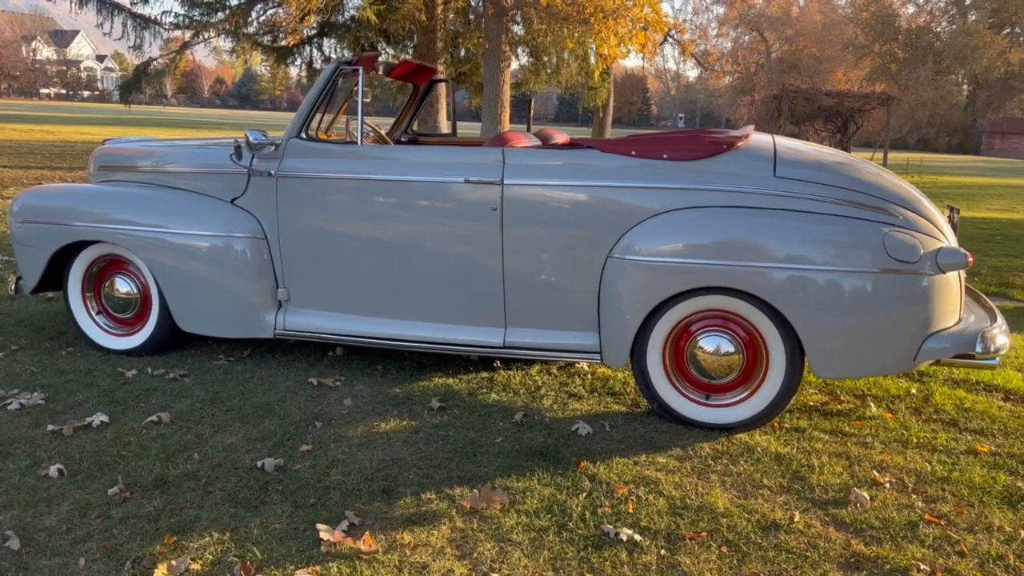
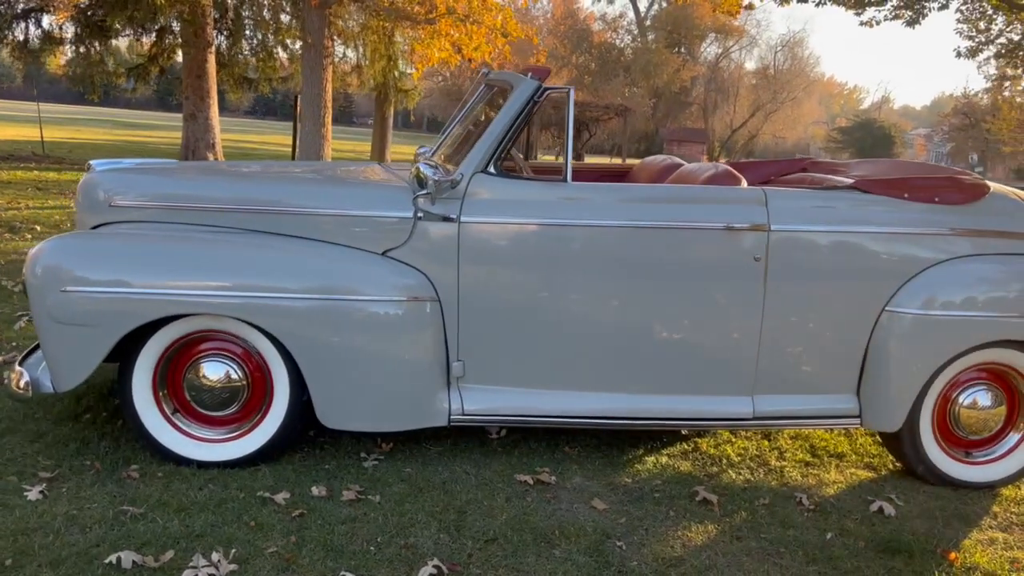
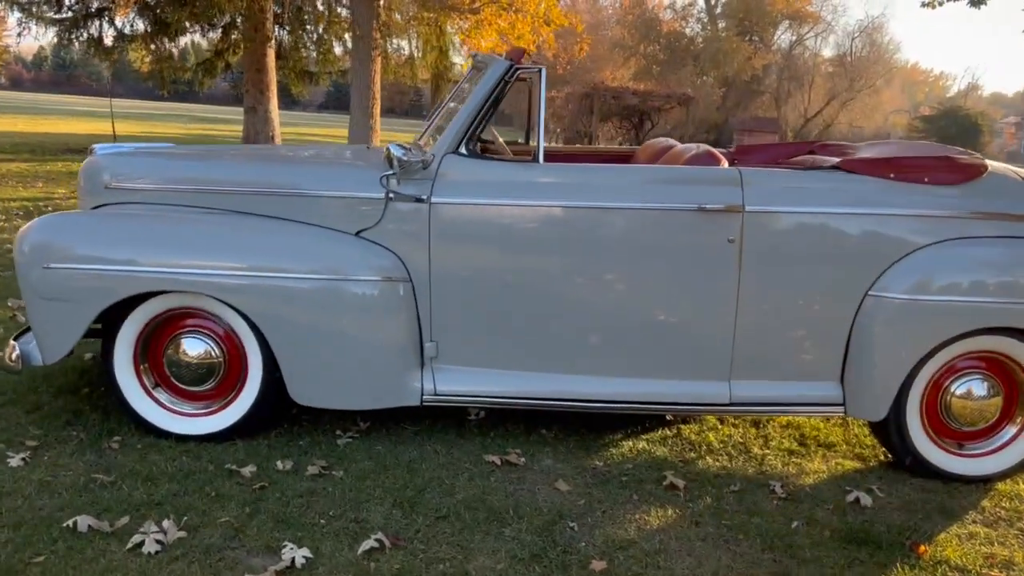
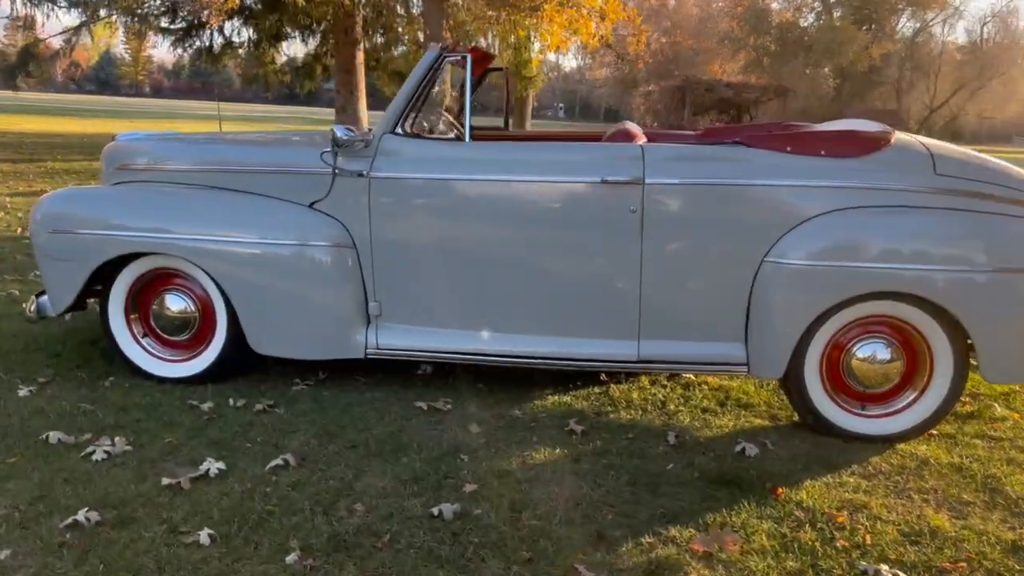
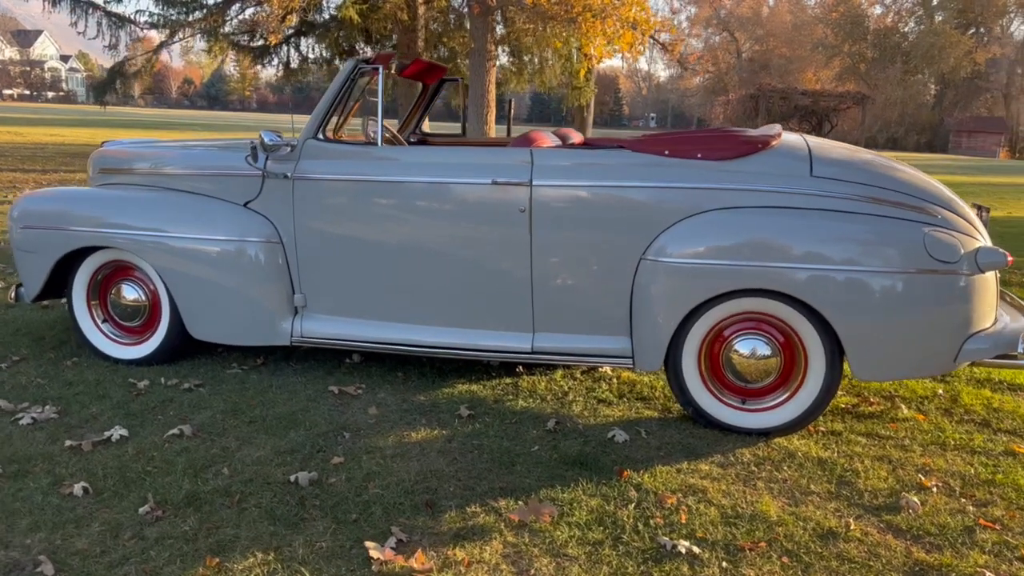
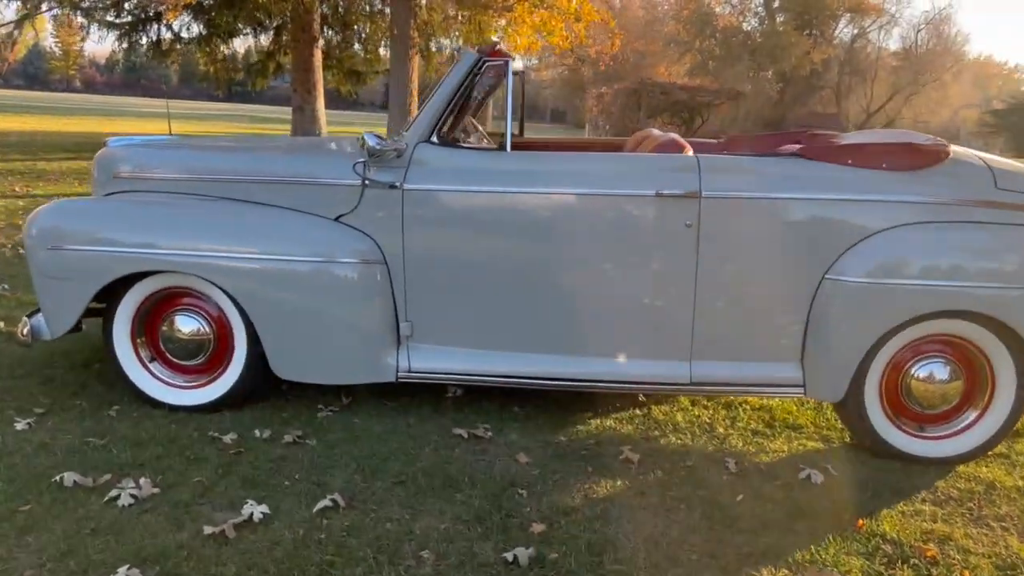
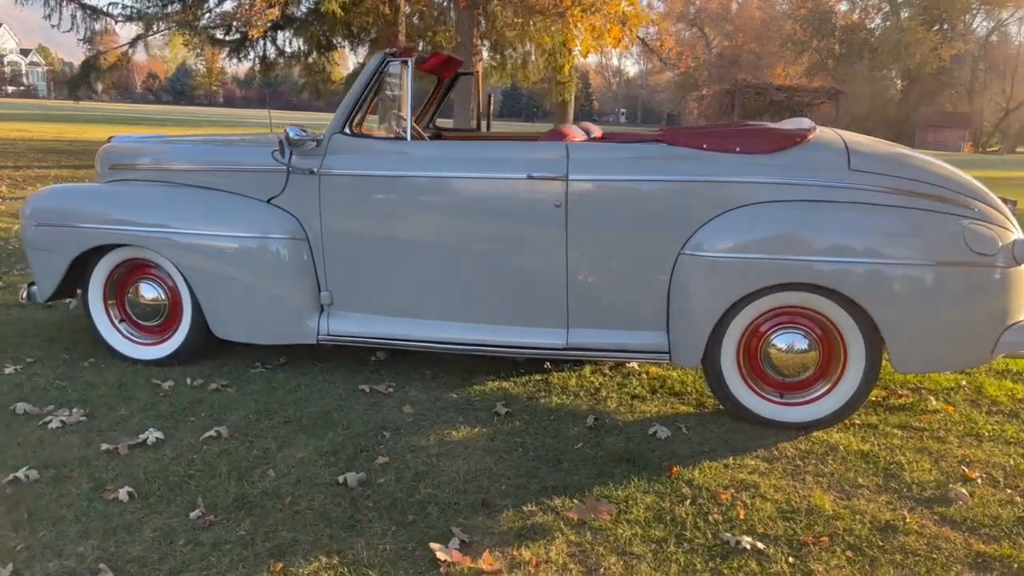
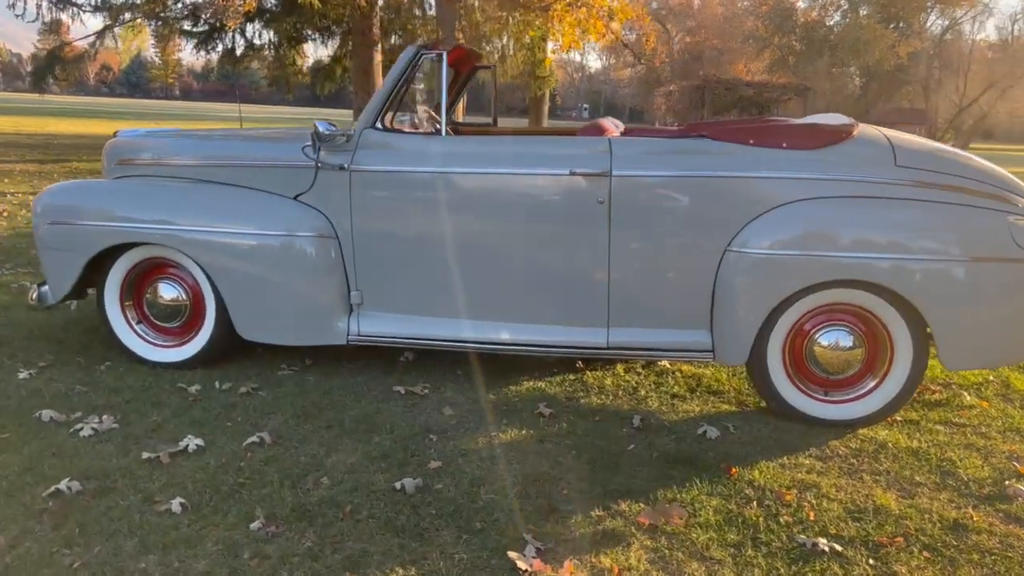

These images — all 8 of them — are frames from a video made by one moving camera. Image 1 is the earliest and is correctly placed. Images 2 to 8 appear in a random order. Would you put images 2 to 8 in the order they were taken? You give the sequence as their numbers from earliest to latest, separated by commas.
5, 7, 8, 4, 6, 3, 2
